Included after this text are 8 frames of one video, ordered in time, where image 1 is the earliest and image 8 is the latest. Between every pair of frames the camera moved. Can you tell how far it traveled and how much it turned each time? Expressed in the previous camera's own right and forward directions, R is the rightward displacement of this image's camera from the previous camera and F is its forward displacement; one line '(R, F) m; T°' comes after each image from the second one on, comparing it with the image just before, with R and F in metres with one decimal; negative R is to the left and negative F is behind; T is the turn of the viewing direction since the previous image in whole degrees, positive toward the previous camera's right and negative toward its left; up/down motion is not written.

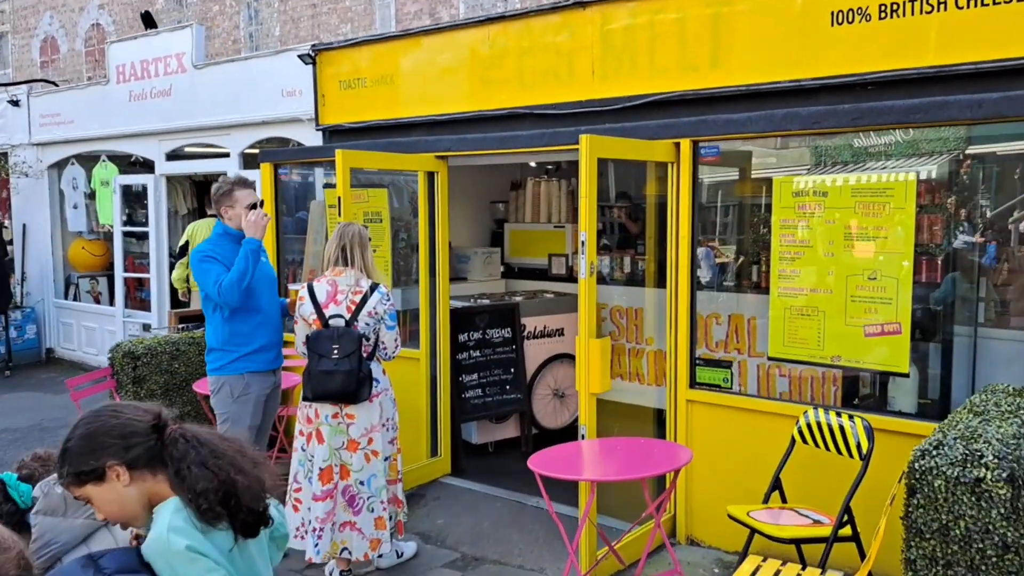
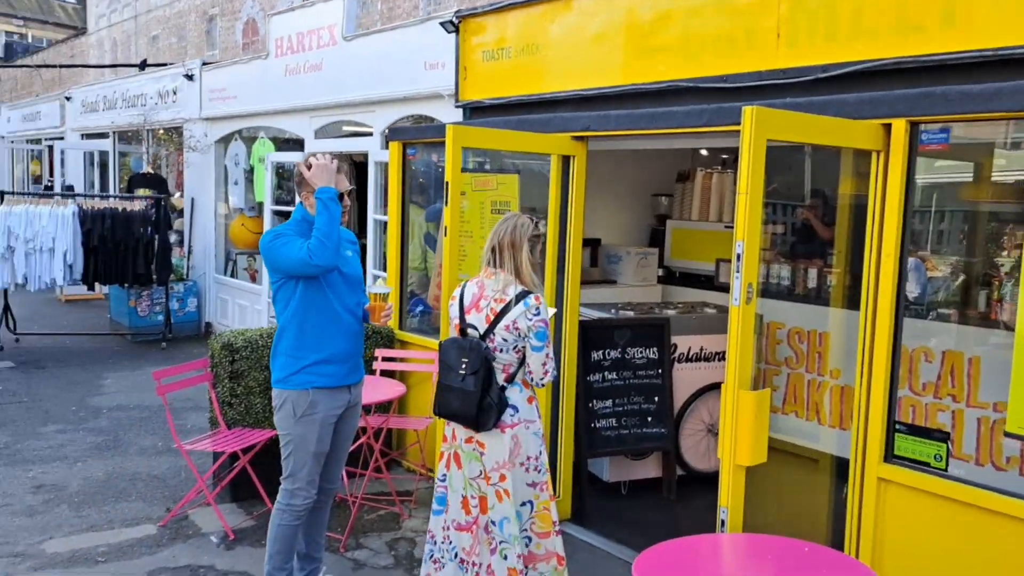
(+0.2, +0.9) m; -12°
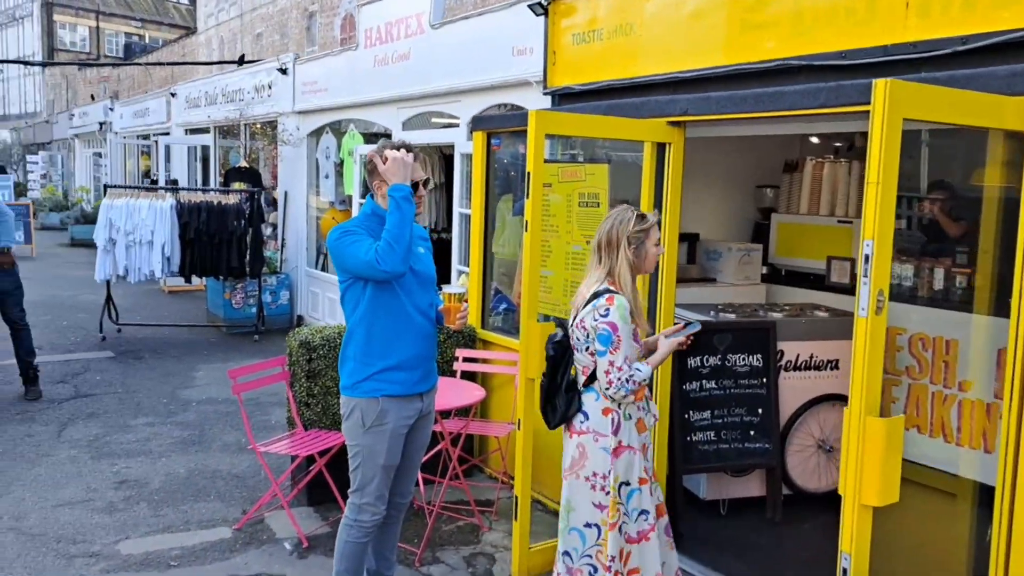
(0.0, +0.3) m; -6°
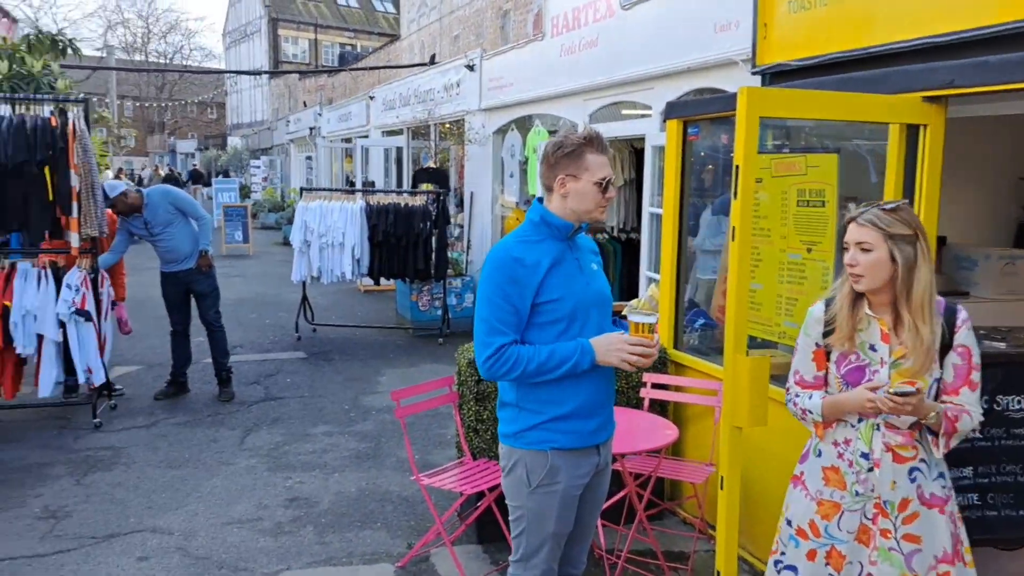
(0.0, +0.6) m; -13°
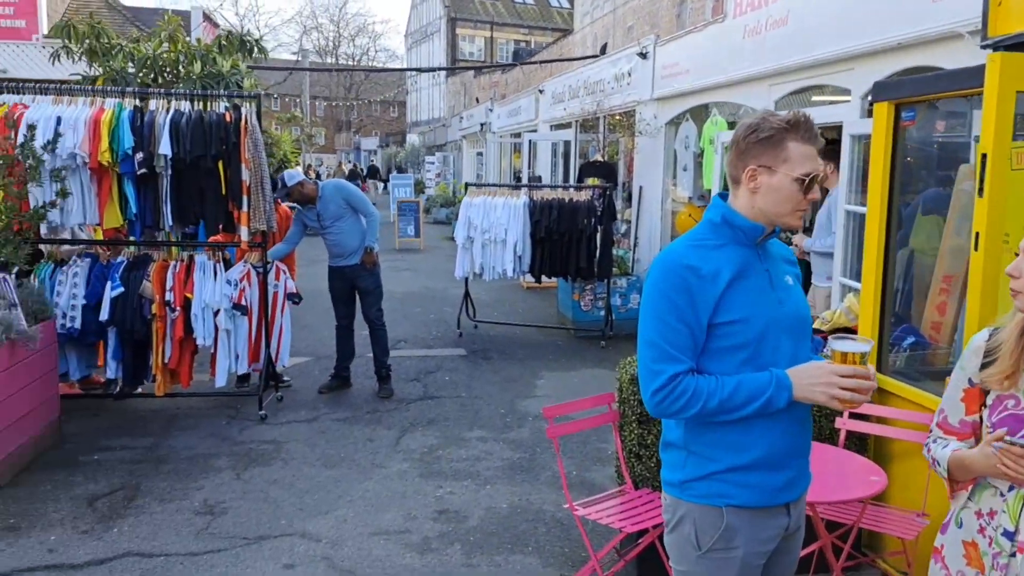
(0.0, +0.4) m; -11°
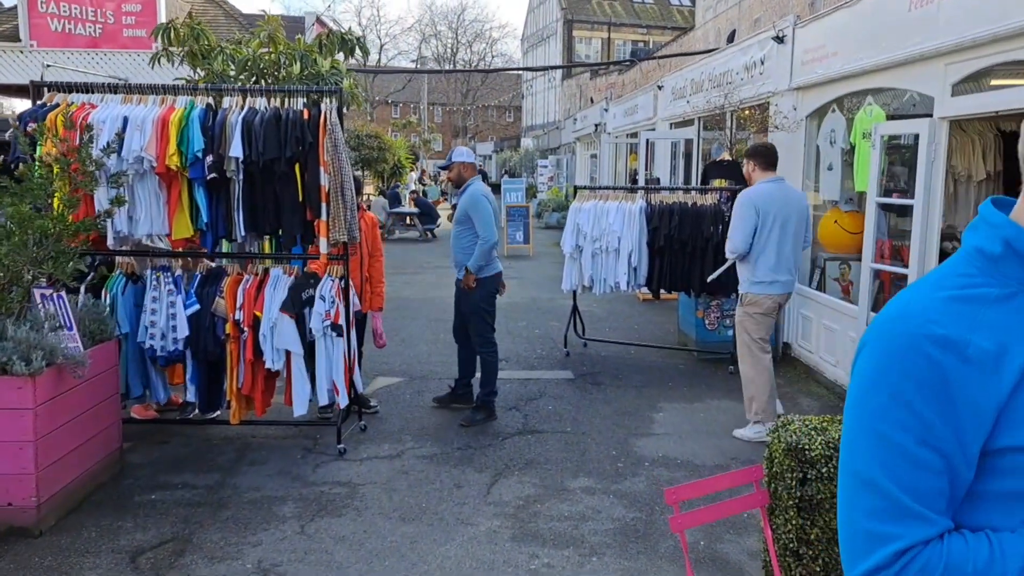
(0.0, +0.8) m; -8°
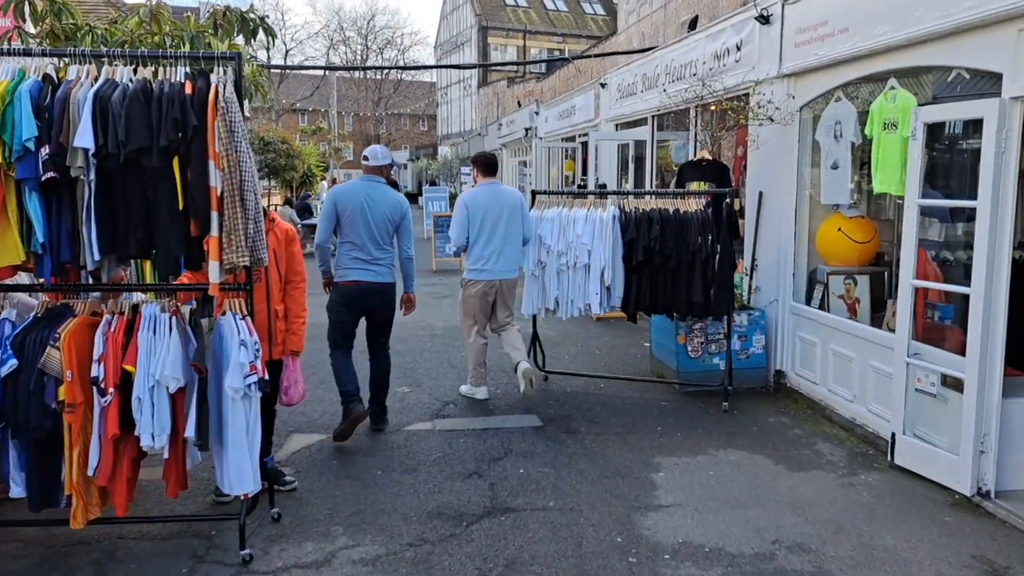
(-0.2, +1.3) m; +6°
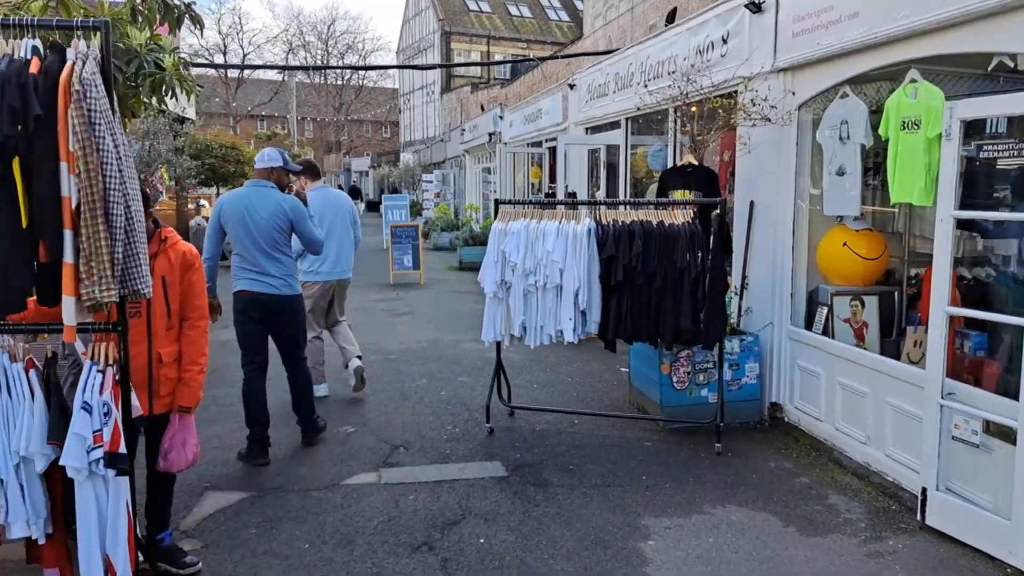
(0.0, +0.8) m; +2°
